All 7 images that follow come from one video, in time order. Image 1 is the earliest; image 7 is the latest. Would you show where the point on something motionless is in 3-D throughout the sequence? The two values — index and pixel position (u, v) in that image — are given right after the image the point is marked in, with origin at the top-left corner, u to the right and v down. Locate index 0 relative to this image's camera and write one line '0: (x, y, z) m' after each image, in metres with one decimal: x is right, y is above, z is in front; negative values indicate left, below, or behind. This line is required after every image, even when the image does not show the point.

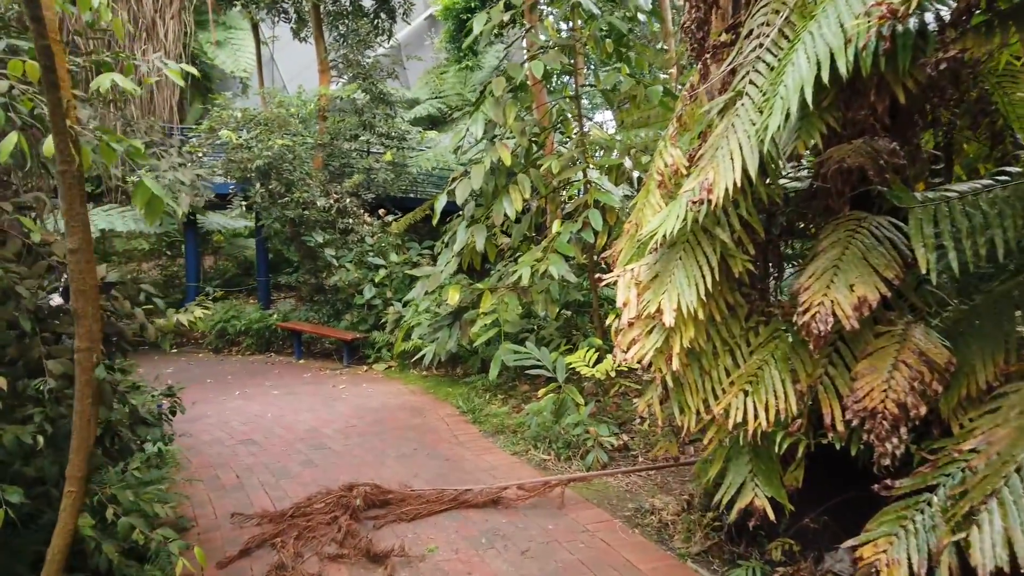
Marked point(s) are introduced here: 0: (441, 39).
0: (-1.2, +4.1, +12.5) m
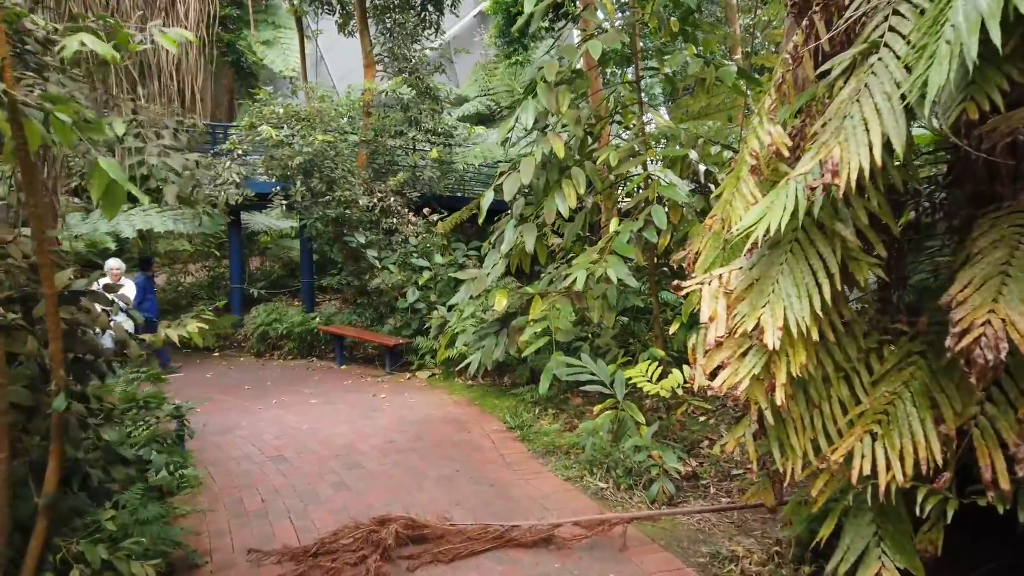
0: (-0.4, +4.1, +12.1) m
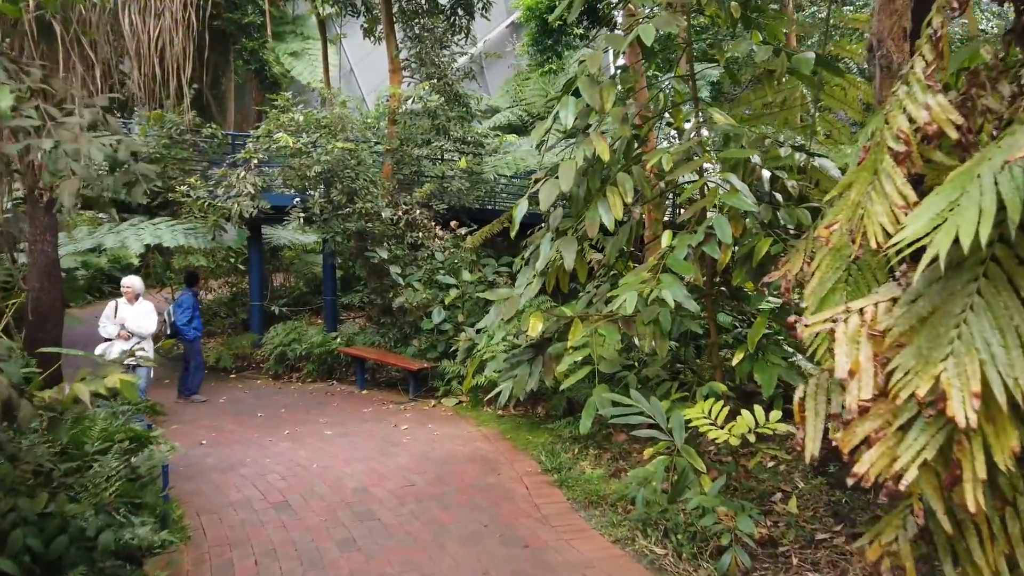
0: (+0.2, +3.8, +11.7) m
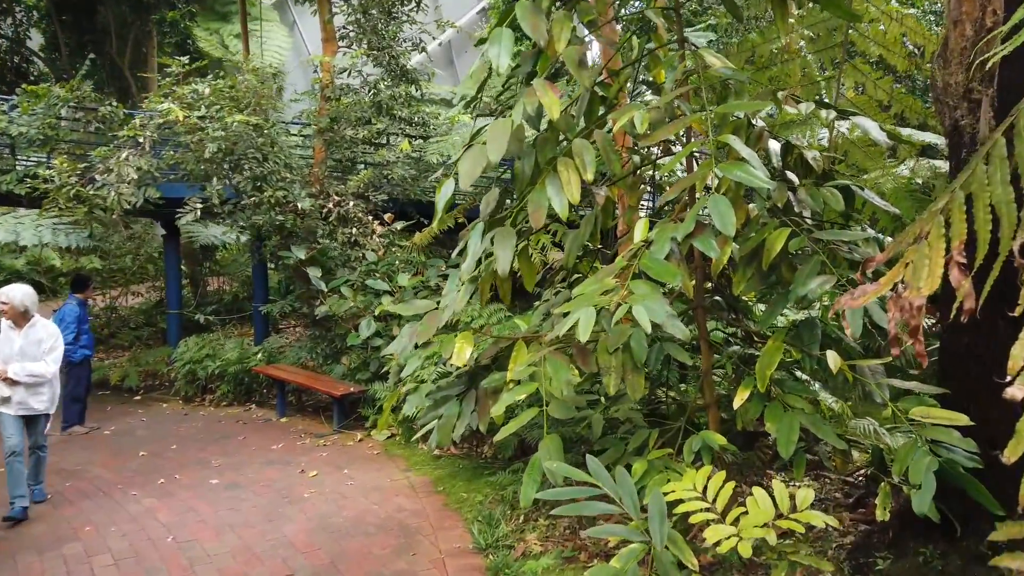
0: (-0.3, +3.8, +10.6) m
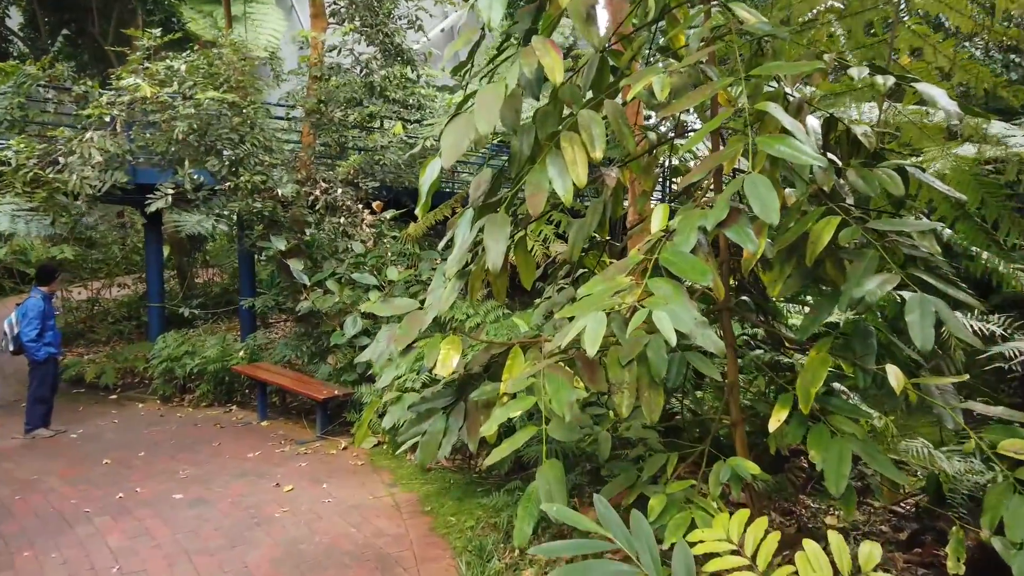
0: (-0.3, +3.9, +10.2) m
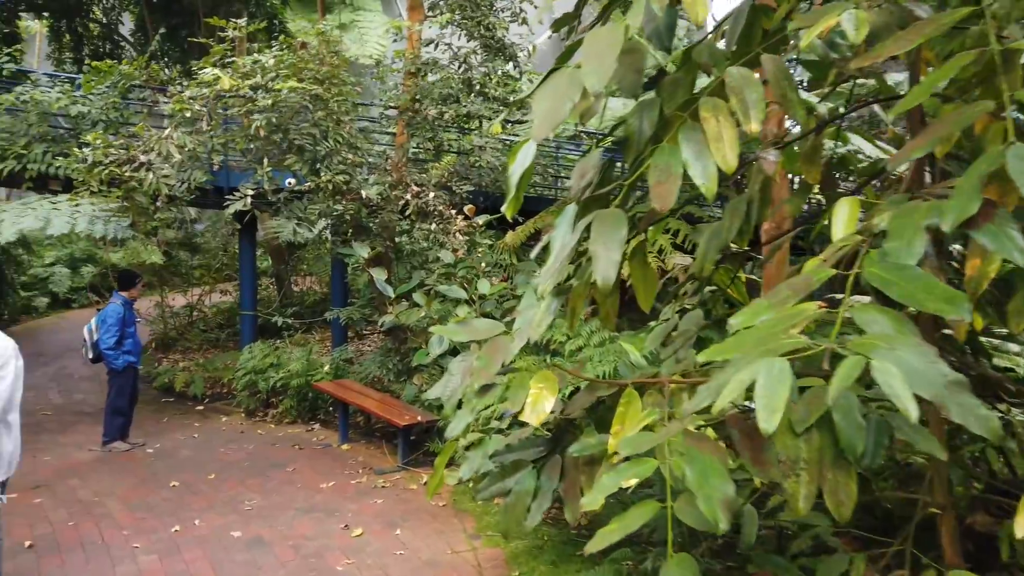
0: (+1.1, +3.7, +9.6) m
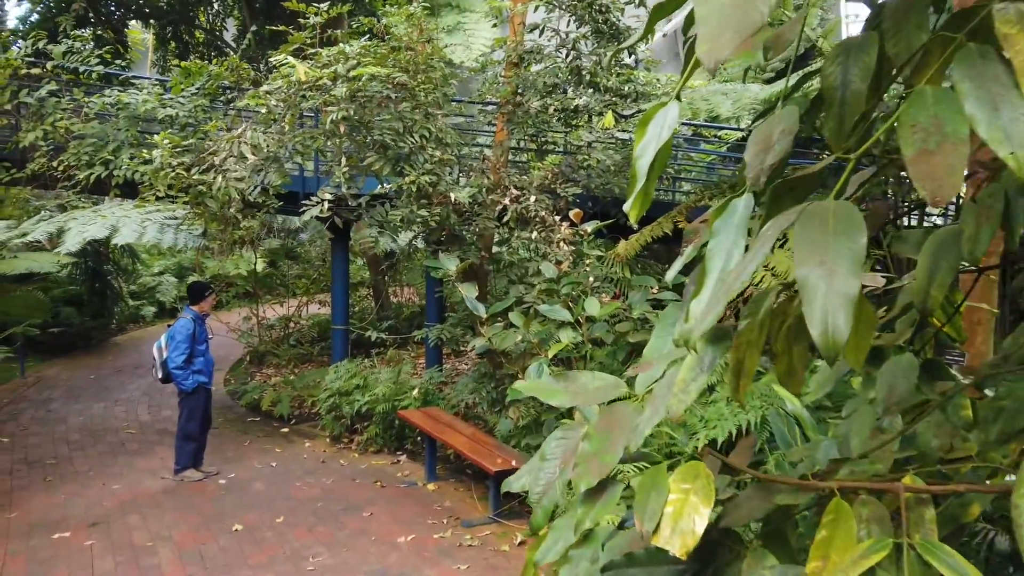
0: (+2.5, +3.5, +8.8) m
